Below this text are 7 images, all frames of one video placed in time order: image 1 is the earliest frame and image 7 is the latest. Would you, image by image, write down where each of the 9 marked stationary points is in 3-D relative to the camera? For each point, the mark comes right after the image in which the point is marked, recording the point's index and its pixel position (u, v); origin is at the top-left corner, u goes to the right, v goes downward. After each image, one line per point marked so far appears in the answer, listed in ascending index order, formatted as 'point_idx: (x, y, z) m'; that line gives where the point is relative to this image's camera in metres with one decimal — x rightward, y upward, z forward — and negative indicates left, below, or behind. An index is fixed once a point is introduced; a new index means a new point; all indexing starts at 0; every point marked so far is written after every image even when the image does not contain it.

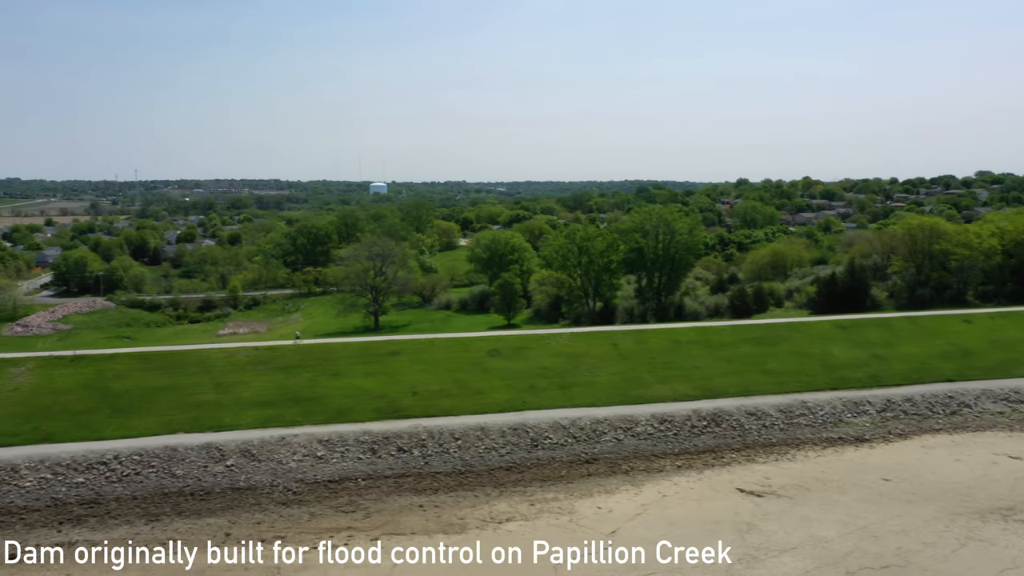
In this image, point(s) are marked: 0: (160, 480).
0: (-6.9, -3.8, +16.3) m
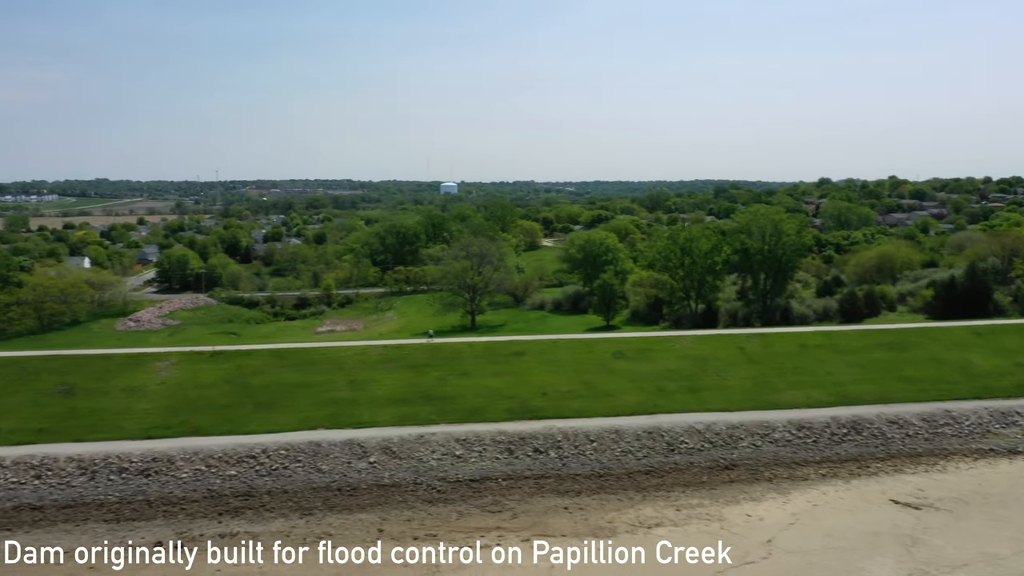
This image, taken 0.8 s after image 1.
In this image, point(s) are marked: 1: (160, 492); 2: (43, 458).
0: (-4.1, -3.8, +16.6) m
1: (-6.8, -3.9, +16.0) m
2: (-9.4, -3.4, +16.7) m
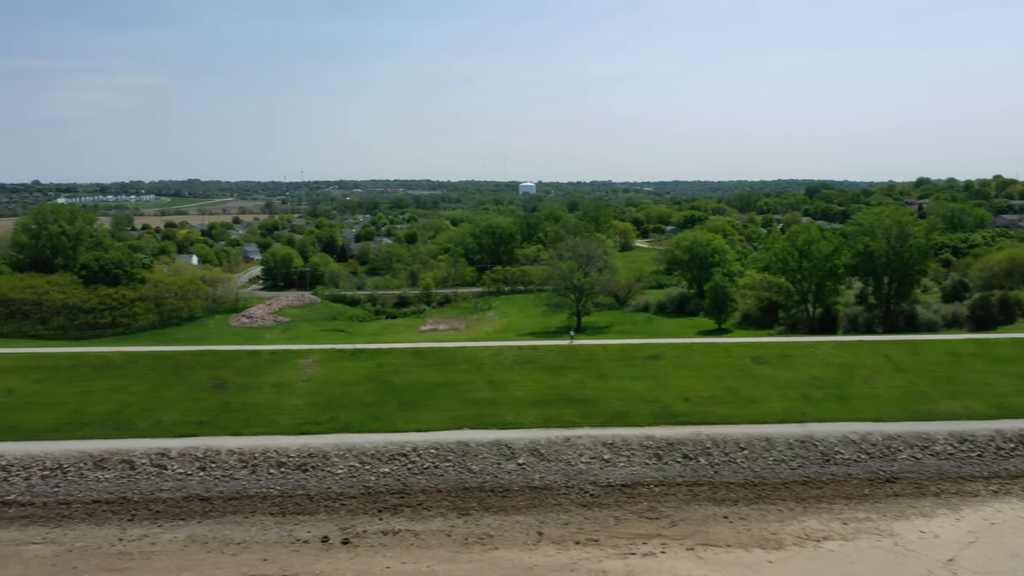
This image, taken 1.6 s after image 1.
0: (-1.1, -3.8, +16.7) m
1: (-3.8, -3.9, +16.3) m
2: (-6.4, -3.4, +17.2) m
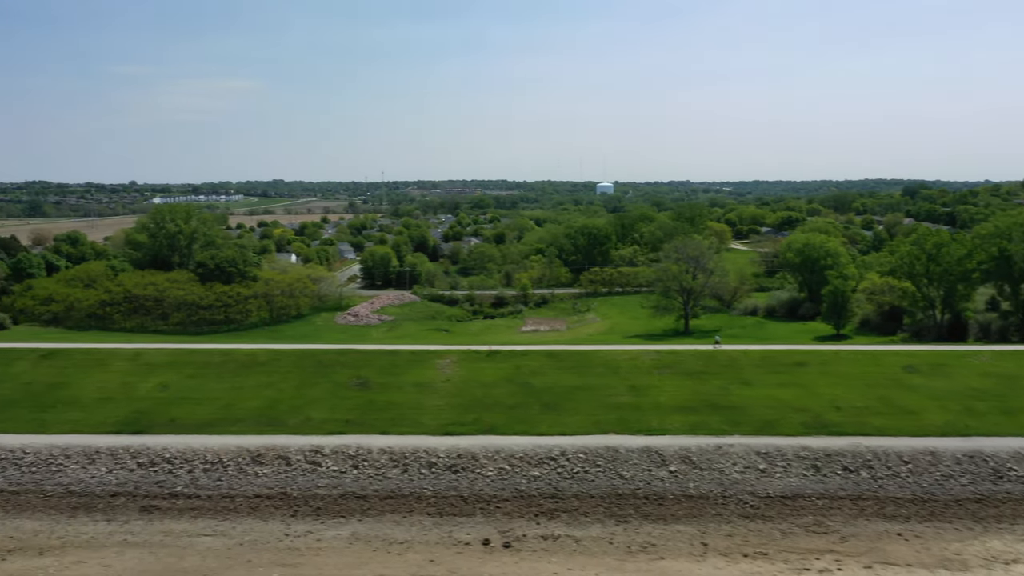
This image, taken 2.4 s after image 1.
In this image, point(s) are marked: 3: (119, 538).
0: (+2.0, -3.8, +16.5) m
1: (-0.8, -4.0, +16.3) m
2: (-3.2, -3.4, +17.4) m
3: (-7.1, -4.5, +14.8) m
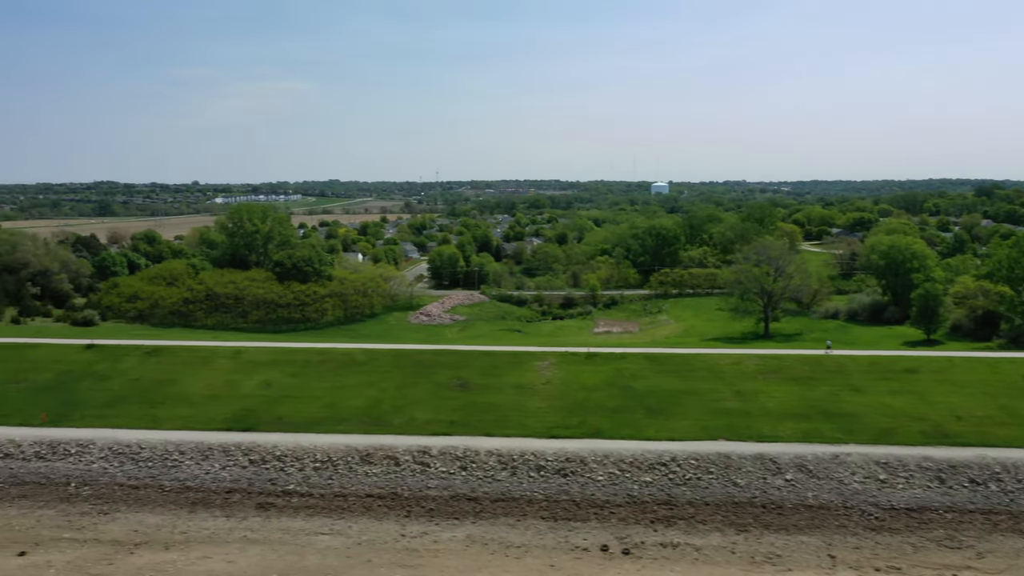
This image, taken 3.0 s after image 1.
0: (+4.2, -3.9, +16.1) m
1: (+1.4, -4.0, +16.1) m
2: (-1.0, -3.4, +17.4) m
3: (-5.0, -4.5, +15.0) m
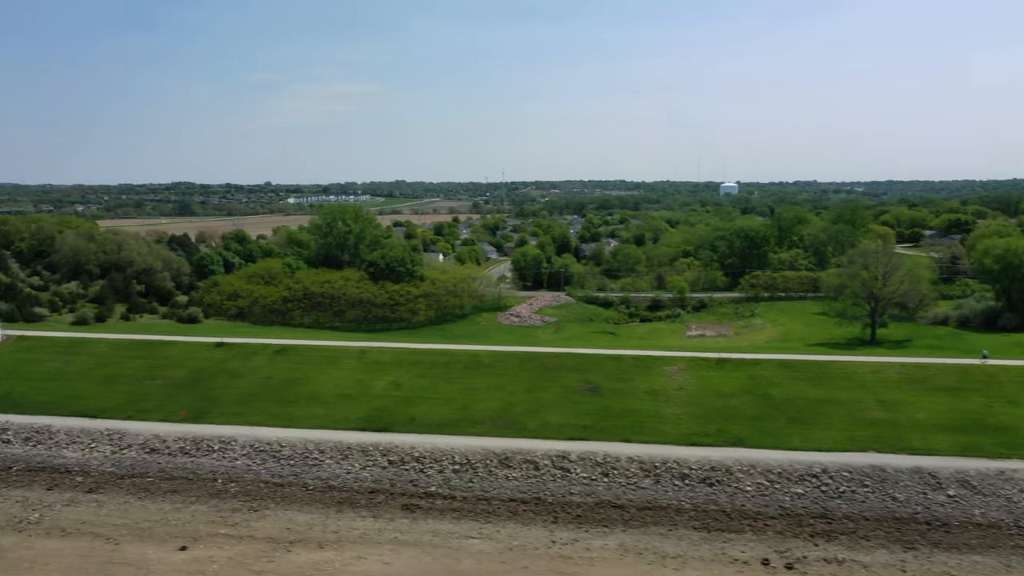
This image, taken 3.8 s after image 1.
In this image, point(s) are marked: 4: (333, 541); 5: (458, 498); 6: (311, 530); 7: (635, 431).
0: (+6.9, -4.0, +15.5) m
1: (+4.2, -4.1, +15.7) m
2: (+1.9, -3.5, +17.1) m
3: (-2.2, -4.5, +15.1) m
4: (-3.2, -4.6, +14.9) m
5: (-1.1, -4.1, +16.3) m
6: (-3.7, -4.5, +15.3) m
7: (+2.6, -3.1, +18.0) m
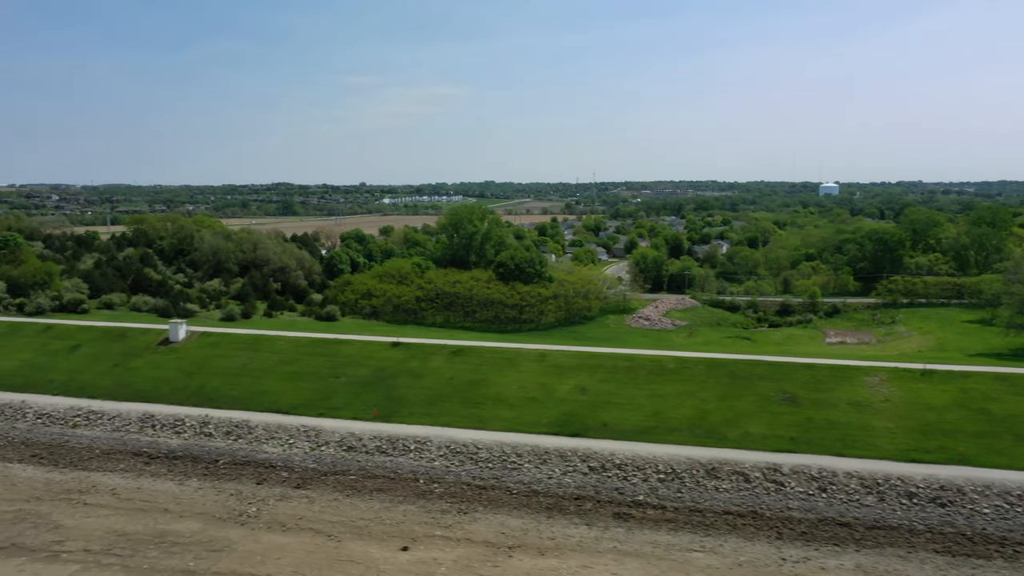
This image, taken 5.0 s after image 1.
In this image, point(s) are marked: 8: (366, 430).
0: (+10.9, -4.2, +14.2) m
1: (+8.2, -4.2, +14.7) m
2: (+6.1, -3.6, +16.4) m
3: (+1.7, -4.6, +14.8) m
4: (+0.7, -4.6, +14.7) m
5: (+3.0, -4.2, +15.8) m
6: (+0.3, -4.5, +15.1) m
7: (+6.9, -3.3, +17.2) m
8: (-3.5, -3.3, +19.4) m
